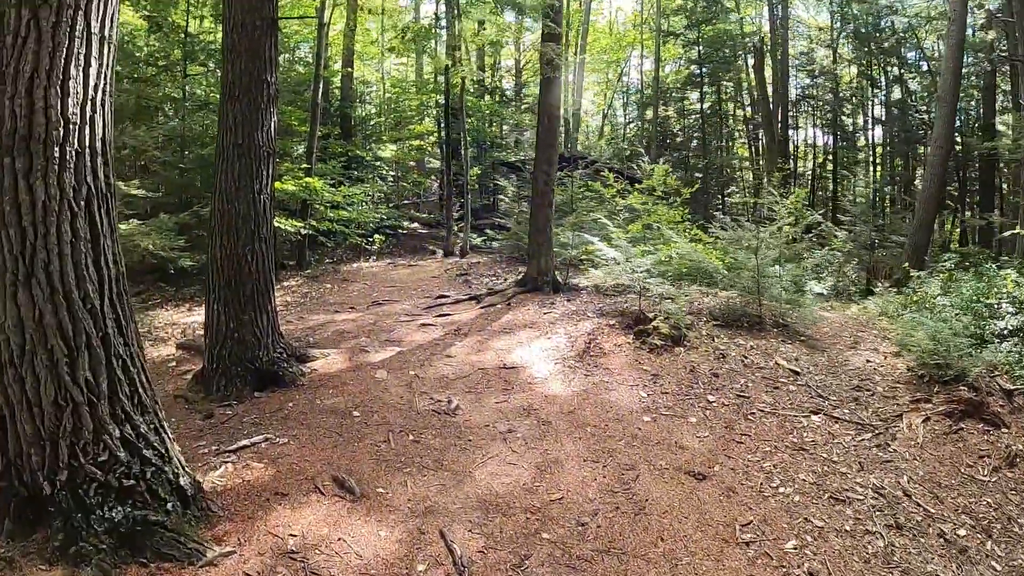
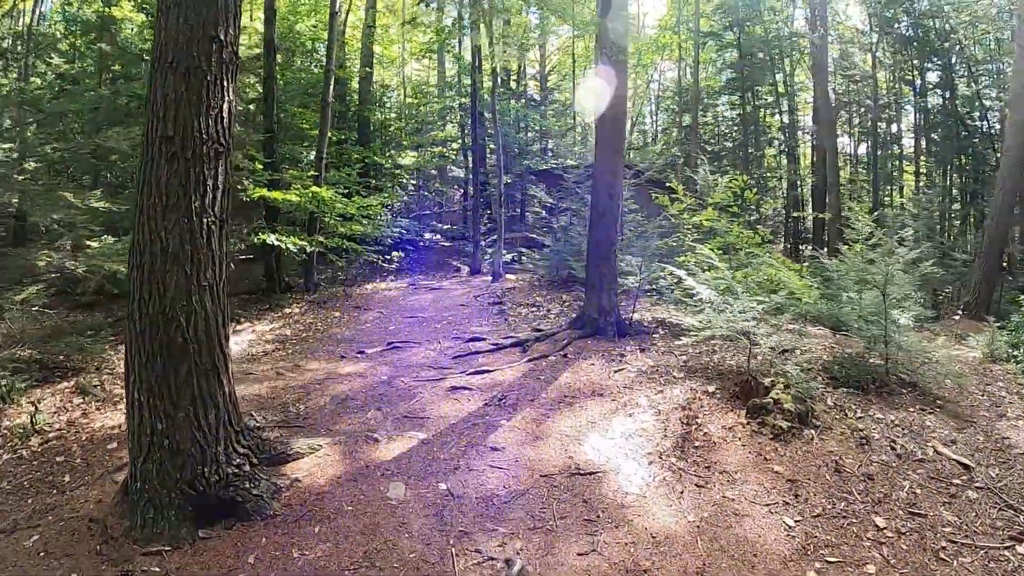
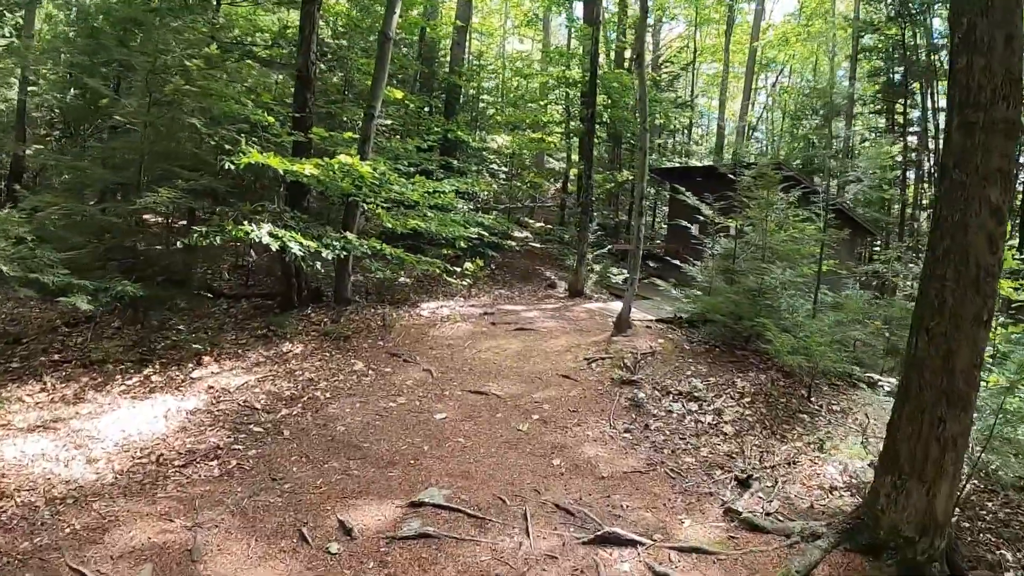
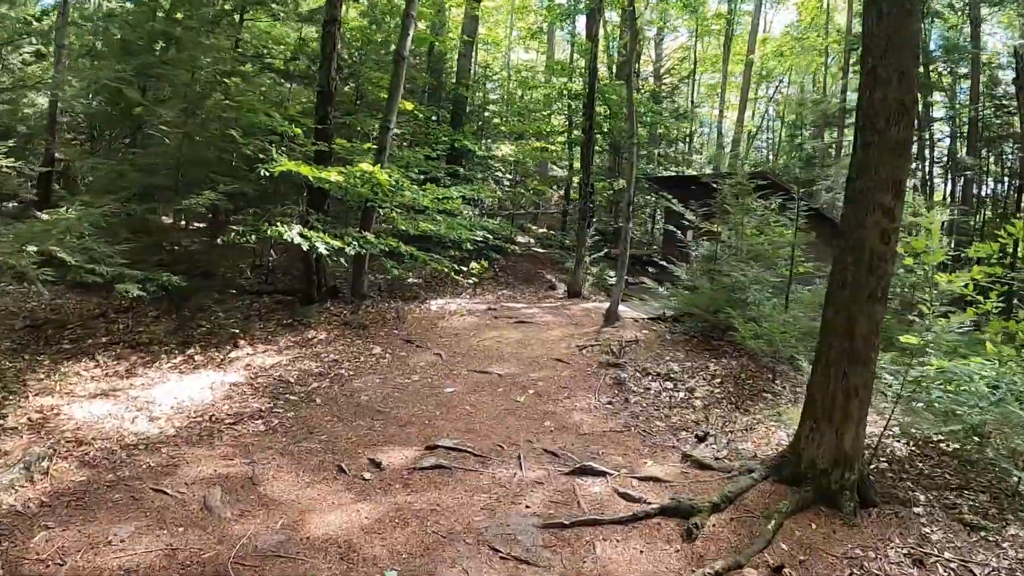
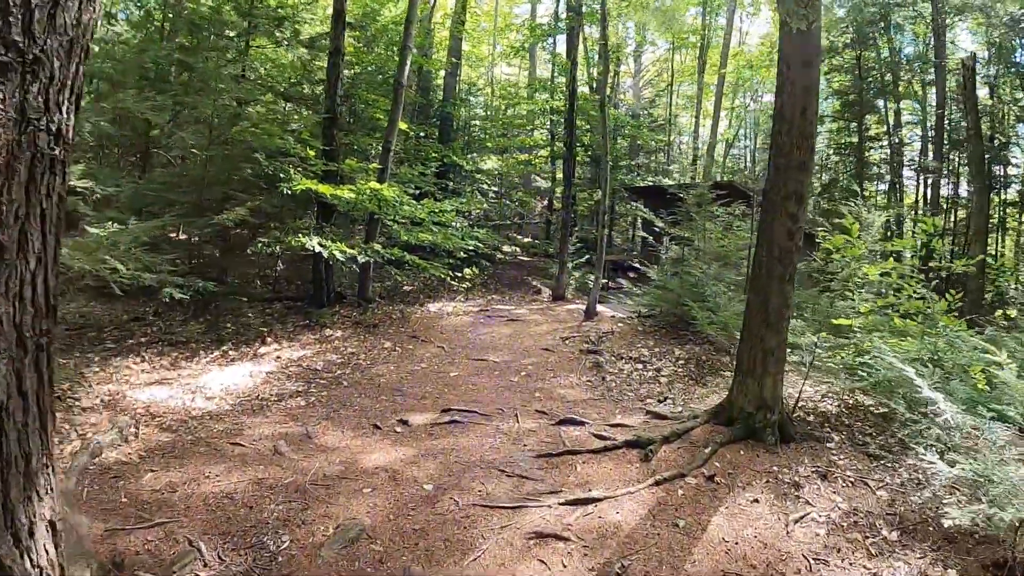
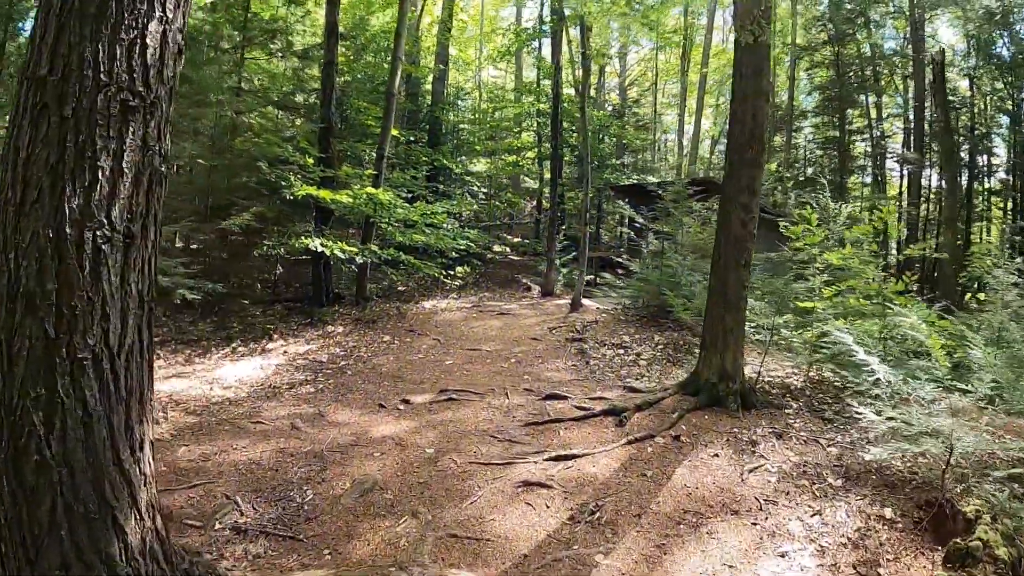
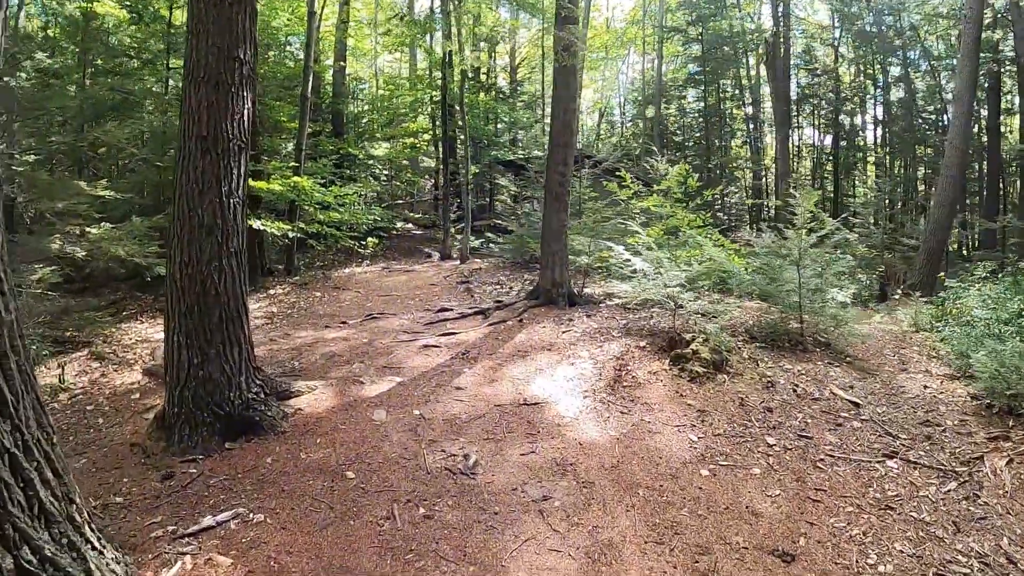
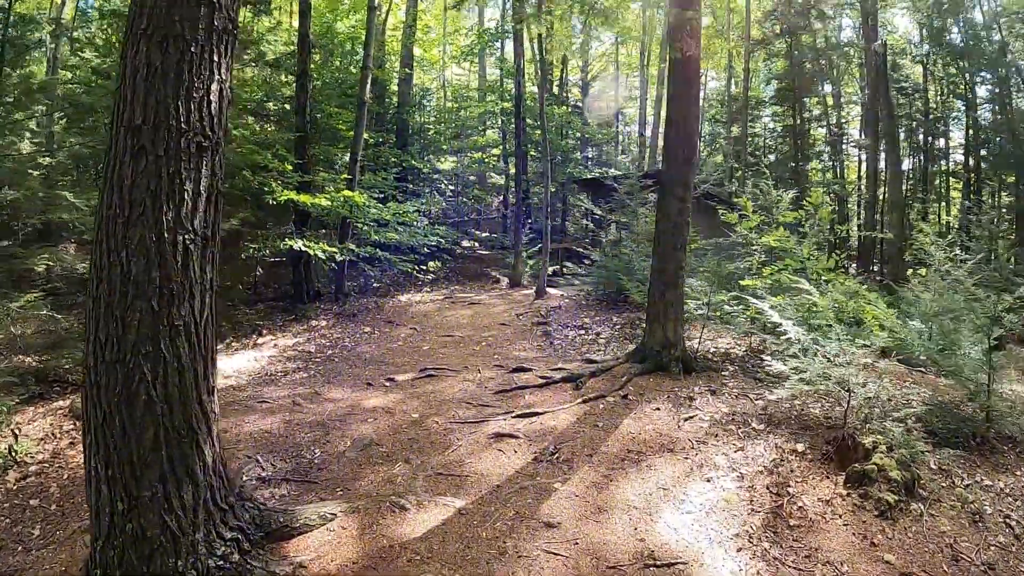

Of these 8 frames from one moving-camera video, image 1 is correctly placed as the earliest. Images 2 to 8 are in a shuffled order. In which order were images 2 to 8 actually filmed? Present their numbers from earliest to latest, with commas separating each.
7, 2, 8, 6, 5, 4, 3
